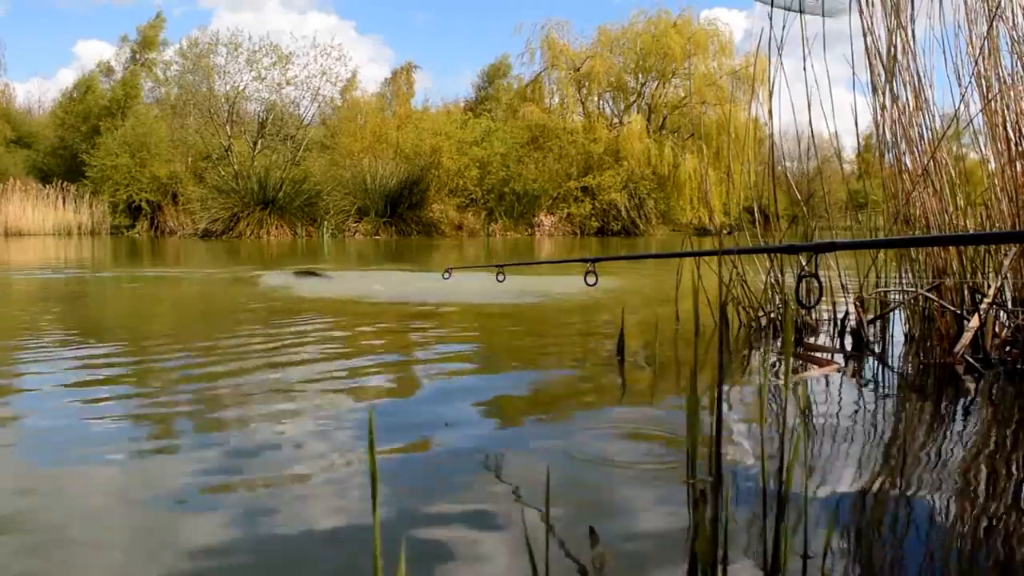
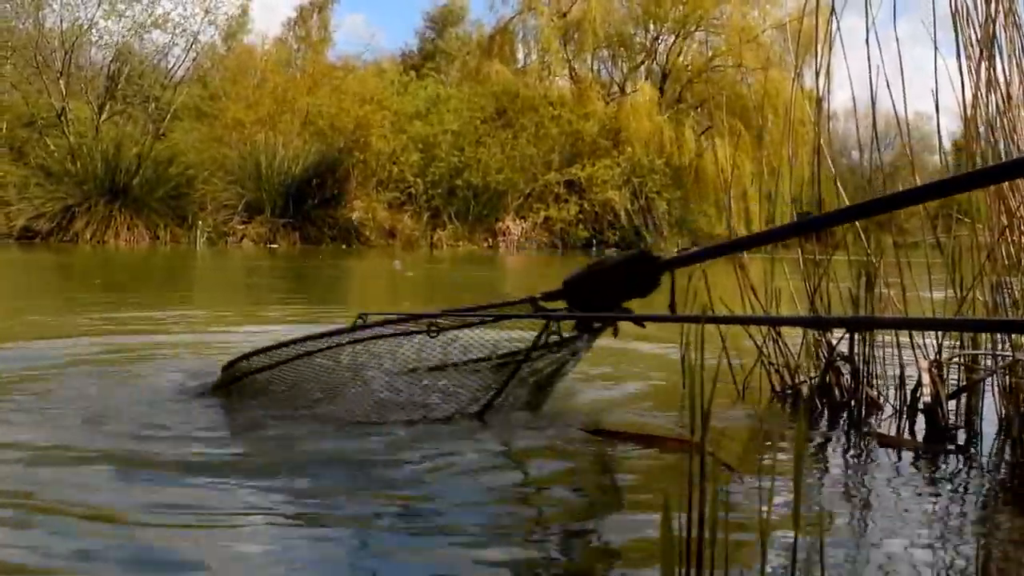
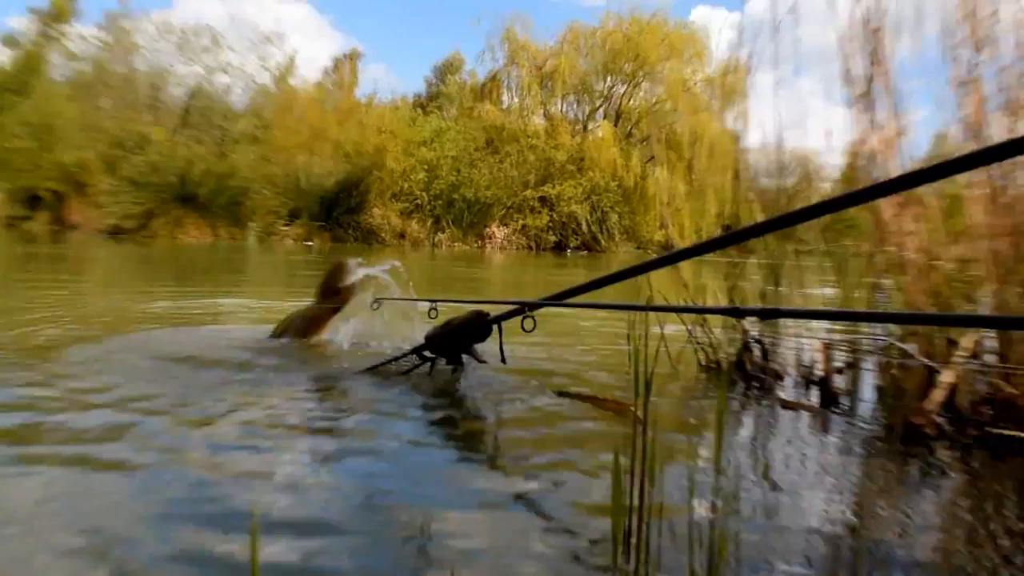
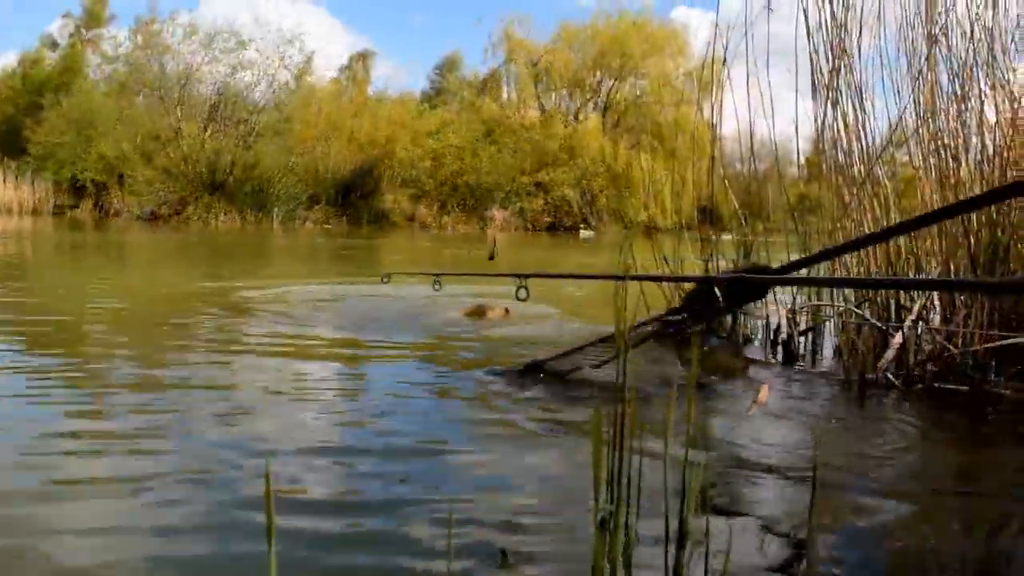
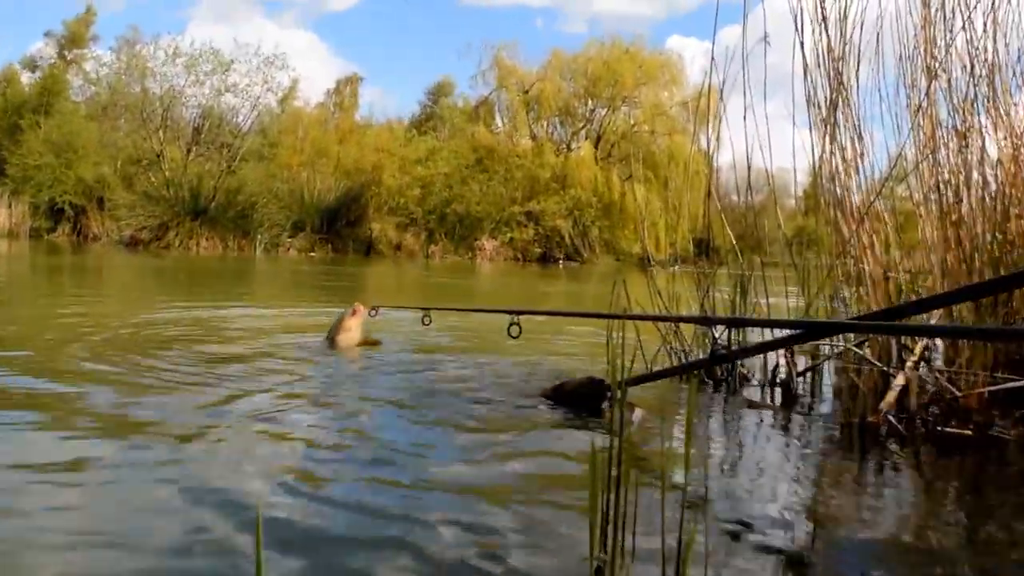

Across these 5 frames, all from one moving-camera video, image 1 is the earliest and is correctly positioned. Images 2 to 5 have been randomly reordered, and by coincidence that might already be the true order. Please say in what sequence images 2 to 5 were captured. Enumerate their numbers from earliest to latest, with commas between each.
4, 5, 3, 2
